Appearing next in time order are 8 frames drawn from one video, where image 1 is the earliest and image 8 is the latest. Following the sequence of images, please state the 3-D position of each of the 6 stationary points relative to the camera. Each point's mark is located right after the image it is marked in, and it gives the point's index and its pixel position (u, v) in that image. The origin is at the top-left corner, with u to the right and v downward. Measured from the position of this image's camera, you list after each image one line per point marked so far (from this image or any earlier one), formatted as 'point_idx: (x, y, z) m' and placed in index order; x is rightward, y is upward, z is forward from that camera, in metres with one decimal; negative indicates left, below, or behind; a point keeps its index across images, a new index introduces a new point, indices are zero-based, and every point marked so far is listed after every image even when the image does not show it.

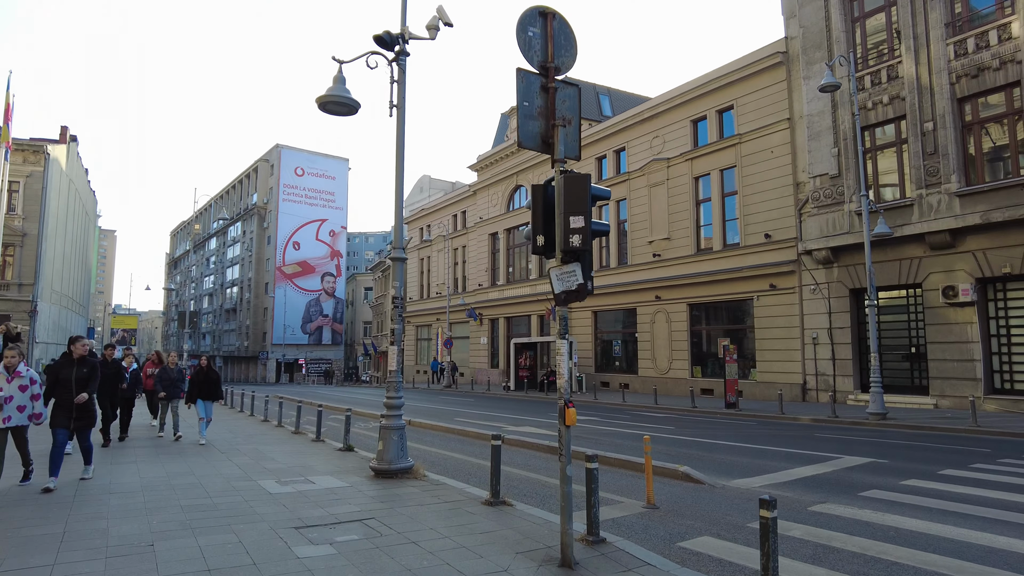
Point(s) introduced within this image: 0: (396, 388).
0: (-1.6, -1.4, +8.8) m
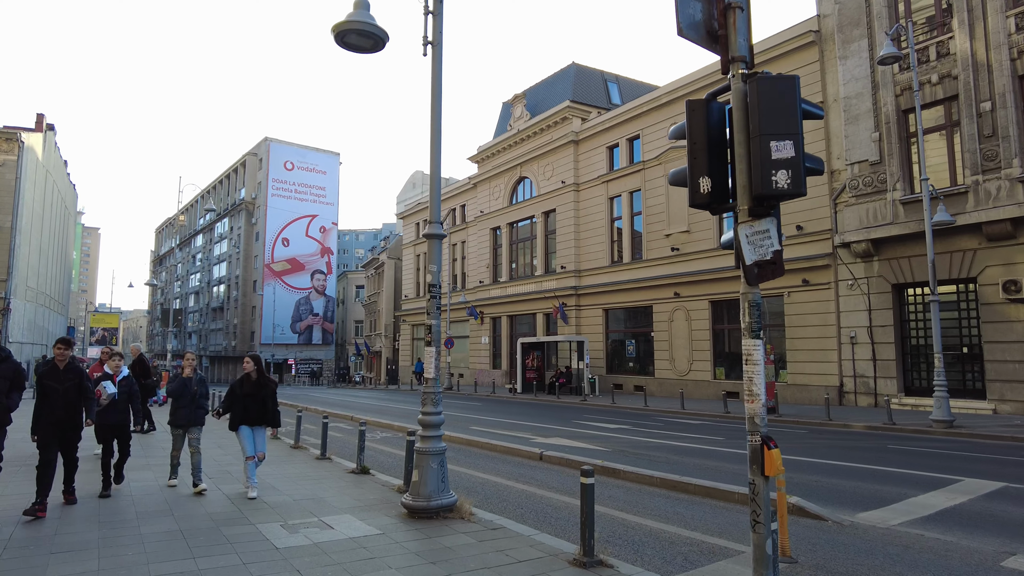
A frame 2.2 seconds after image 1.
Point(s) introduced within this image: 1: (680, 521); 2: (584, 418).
0: (-0.8, -1.2, +6.8) m
1: (+1.9, -2.6, +7.0) m
2: (+2.3, -4.0, +19.4) m
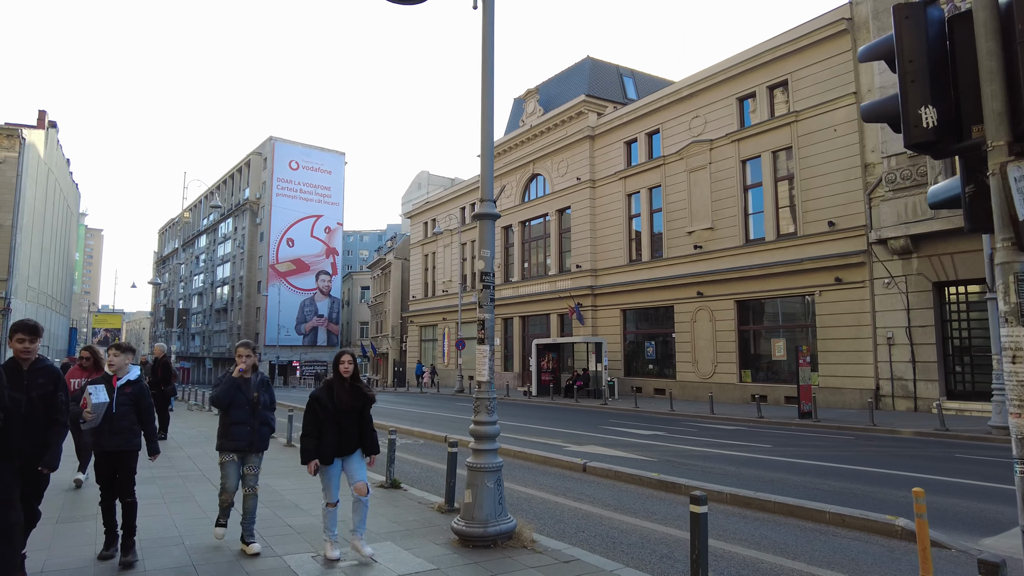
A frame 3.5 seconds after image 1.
0: (-0.2, -1.1, +5.9) m
1: (+2.5, -2.5, +6.0) m
2: (+2.9, -3.9, +18.4) m
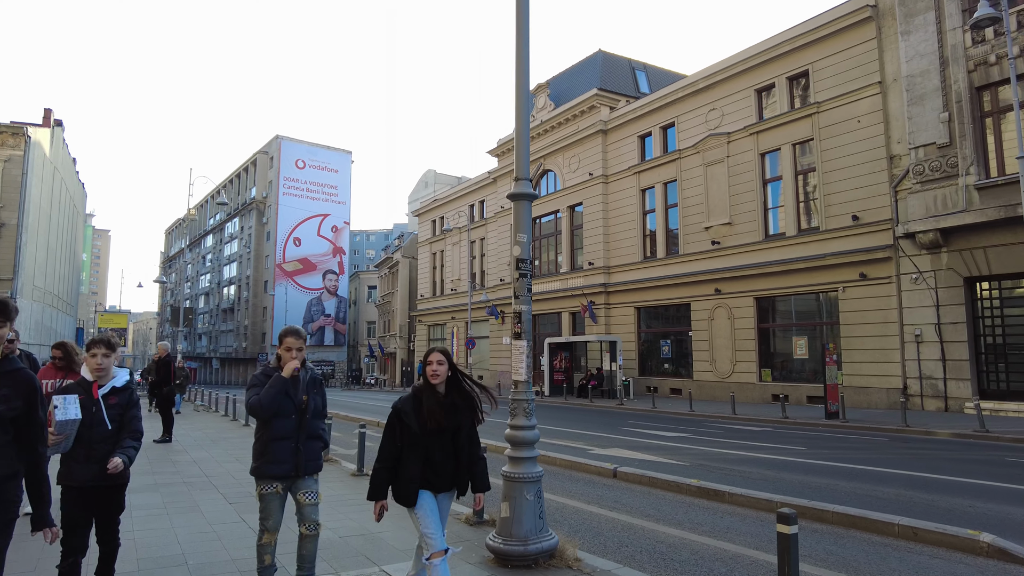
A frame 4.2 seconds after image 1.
0: (+0.1, -1.0, +5.2) m
1: (+2.8, -2.4, +5.4) m
2: (+3.4, -3.8, +17.7) m
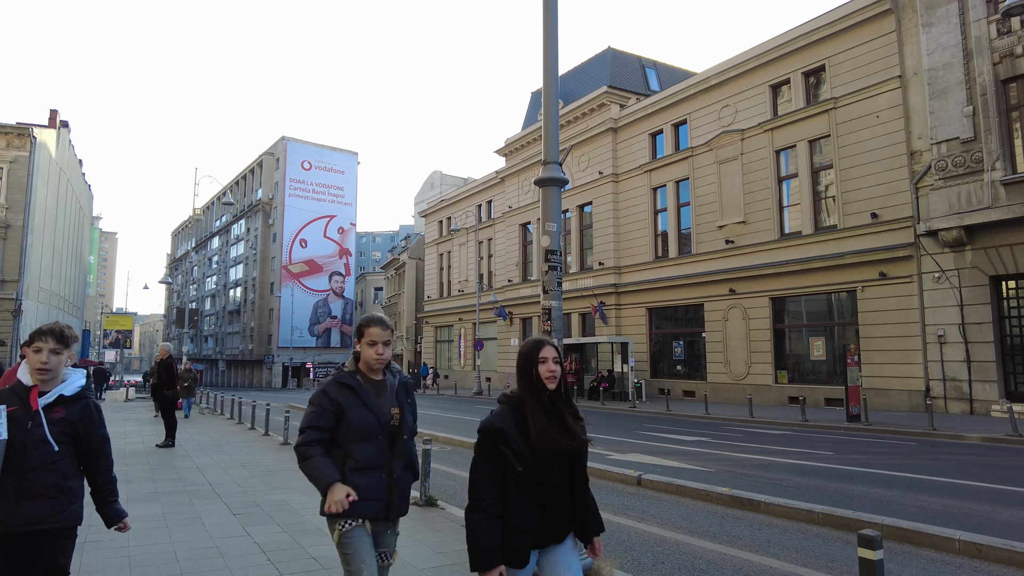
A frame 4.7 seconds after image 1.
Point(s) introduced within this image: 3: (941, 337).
0: (+0.3, -0.9, +4.8) m
1: (+3.0, -2.3, +4.9) m
2: (+3.7, -3.8, +17.2) m
3: (+13.1, -1.5, +19.3) m
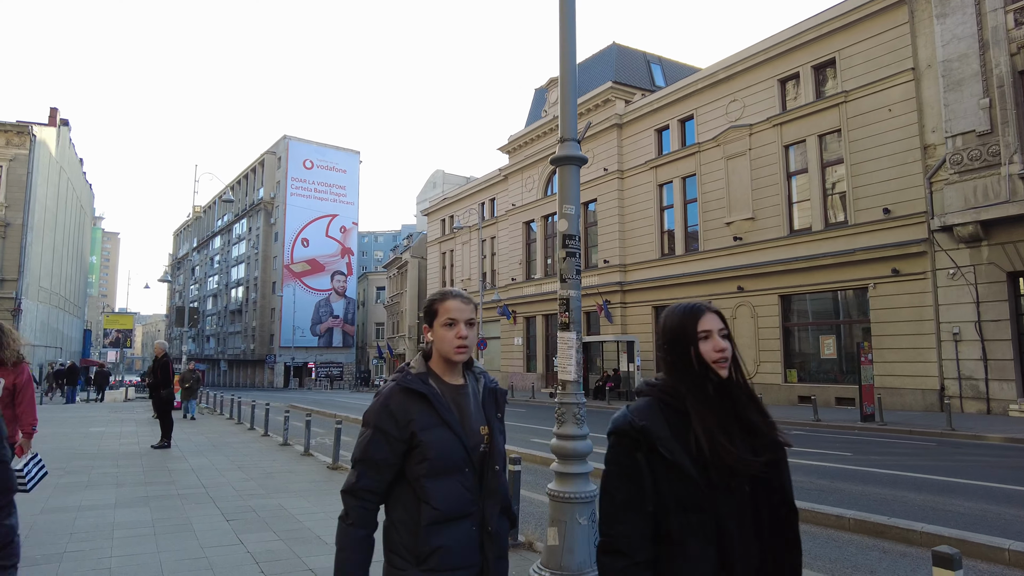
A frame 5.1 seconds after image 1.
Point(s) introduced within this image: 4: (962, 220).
0: (+0.4, -0.9, +4.4) m
1: (+3.1, -2.2, +4.4) m
2: (+3.8, -3.7, +16.8) m
3: (+13.2, -1.4, +18.9) m
4: (+13.0, +2.0, +18.4) m
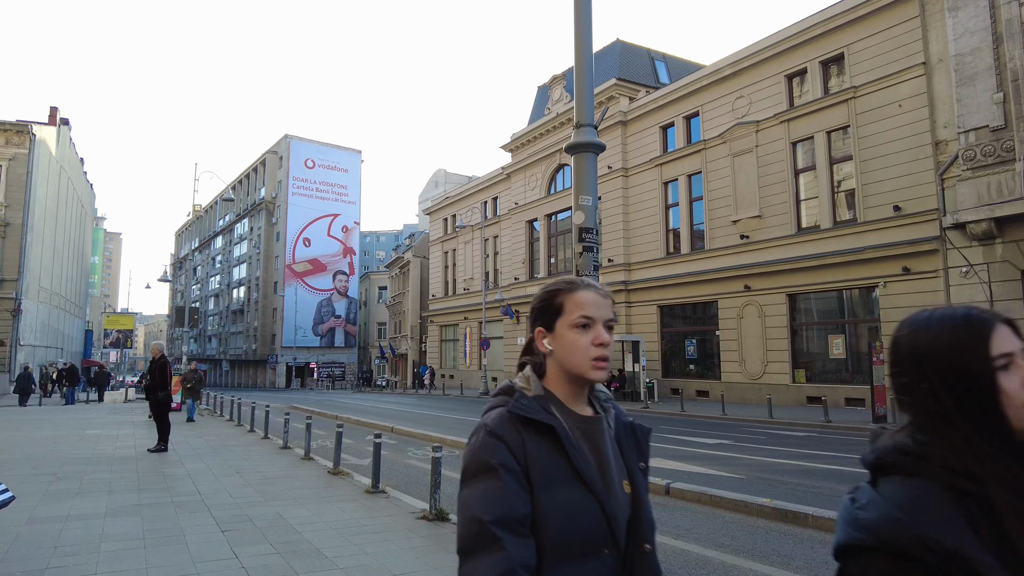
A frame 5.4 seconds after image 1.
0: (+0.5, -0.8, +4.1) m
1: (+3.2, -2.2, +4.1) m
2: (+4.0, -3.7, +16.5) m
3: (+13.3, -1.4, +18.5) m
4: (+13.2, +2.0, +18.1) m
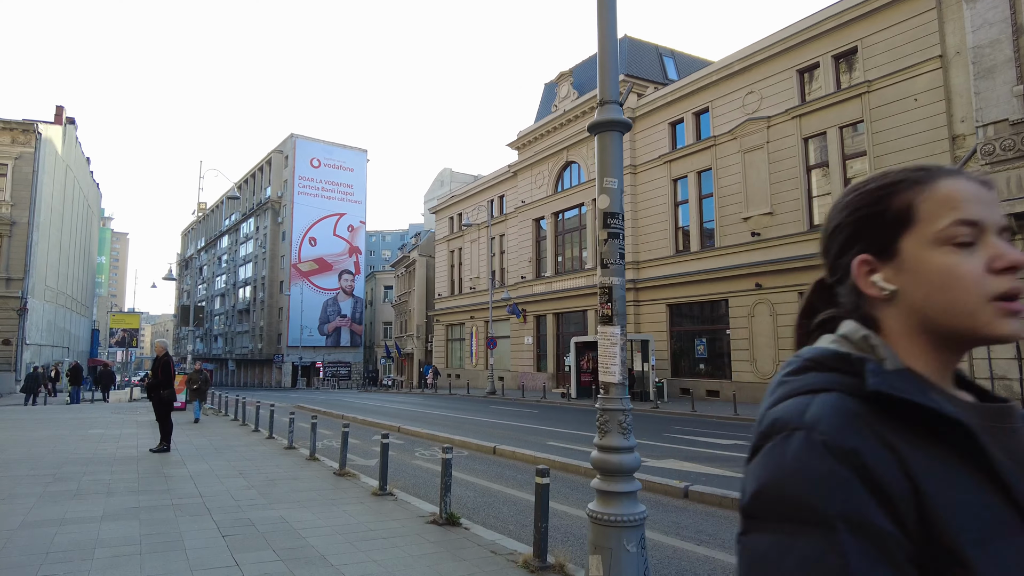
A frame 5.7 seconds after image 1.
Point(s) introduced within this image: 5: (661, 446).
0: (+0.6, -0.8, +3.8) m
1: (+3.3, -2.1, +3.8) m
2: (+4.2, -3.6, +16.2) m
3: (+13.6, -1.3, +18.1) m
4: (+13.4, +2.1, +17.7) m
5: (+3.0, -3.1, +12.6) m
